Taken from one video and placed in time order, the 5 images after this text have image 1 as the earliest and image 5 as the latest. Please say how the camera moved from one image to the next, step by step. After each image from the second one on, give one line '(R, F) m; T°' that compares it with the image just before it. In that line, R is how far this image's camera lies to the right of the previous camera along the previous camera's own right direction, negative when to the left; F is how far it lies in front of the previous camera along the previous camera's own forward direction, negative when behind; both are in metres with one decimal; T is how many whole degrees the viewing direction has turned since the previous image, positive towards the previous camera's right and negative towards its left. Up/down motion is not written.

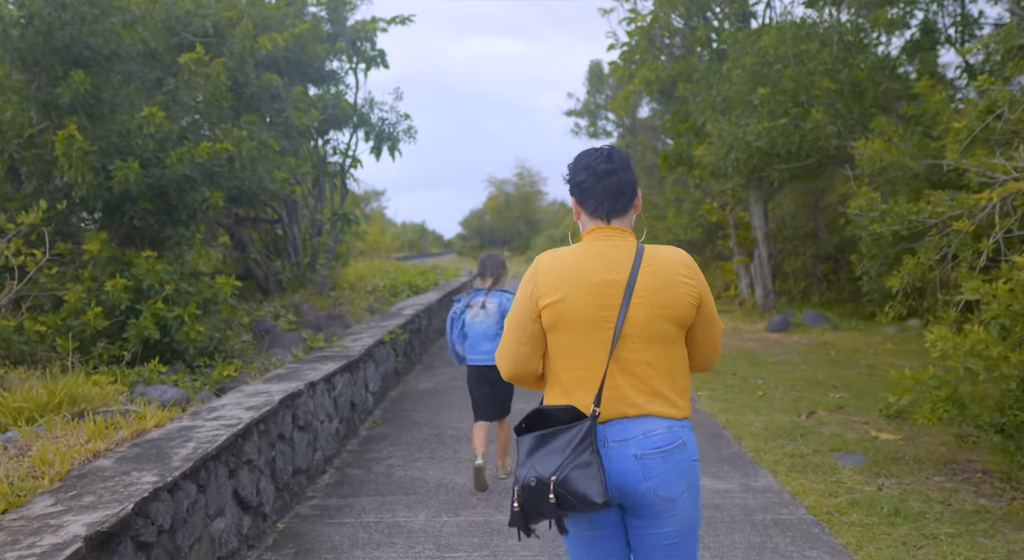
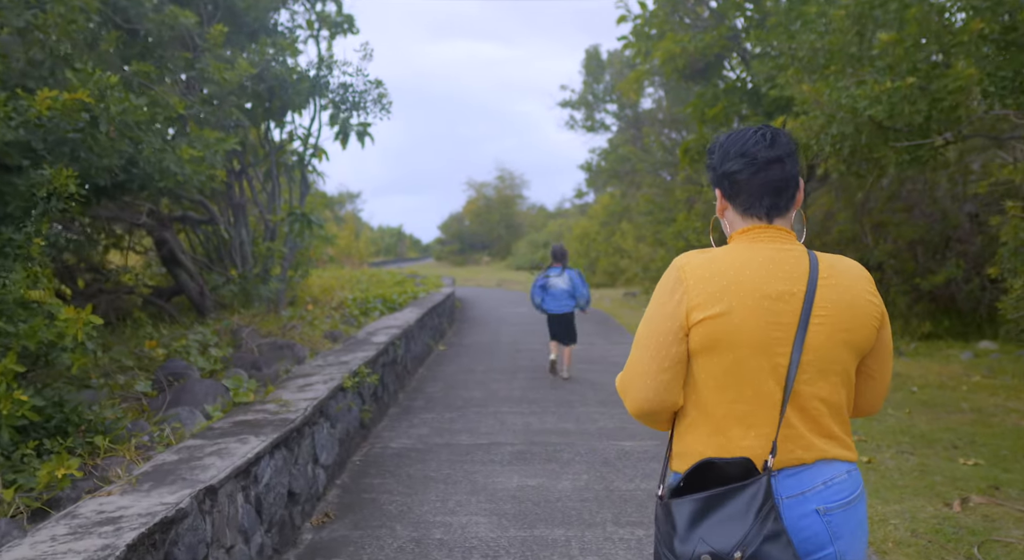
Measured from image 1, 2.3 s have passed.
(-0.2, +2.2) m; +2°
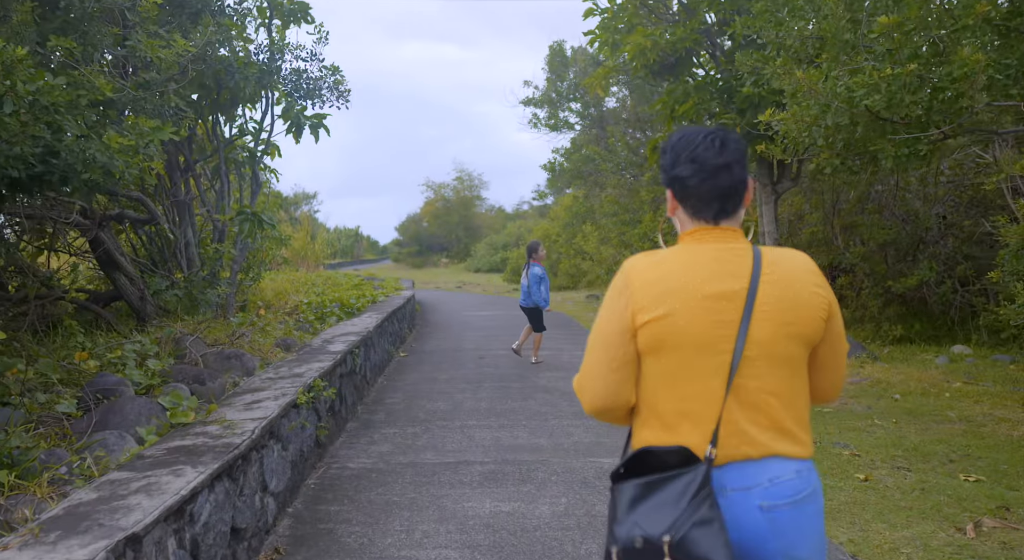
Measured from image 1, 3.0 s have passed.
(-0.1, +0.5) m; +3°
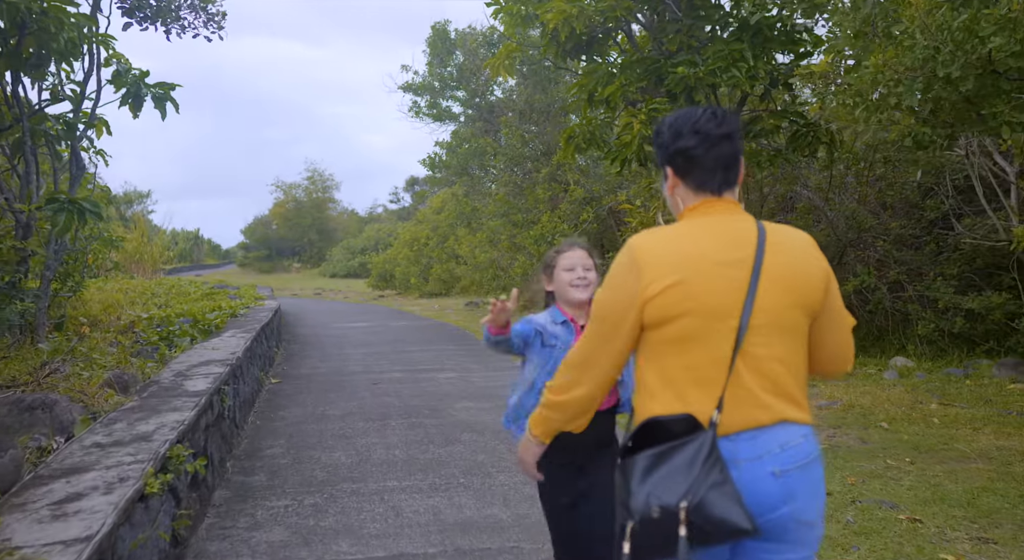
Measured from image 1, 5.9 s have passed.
(-0.5, +1.8) m; +11°
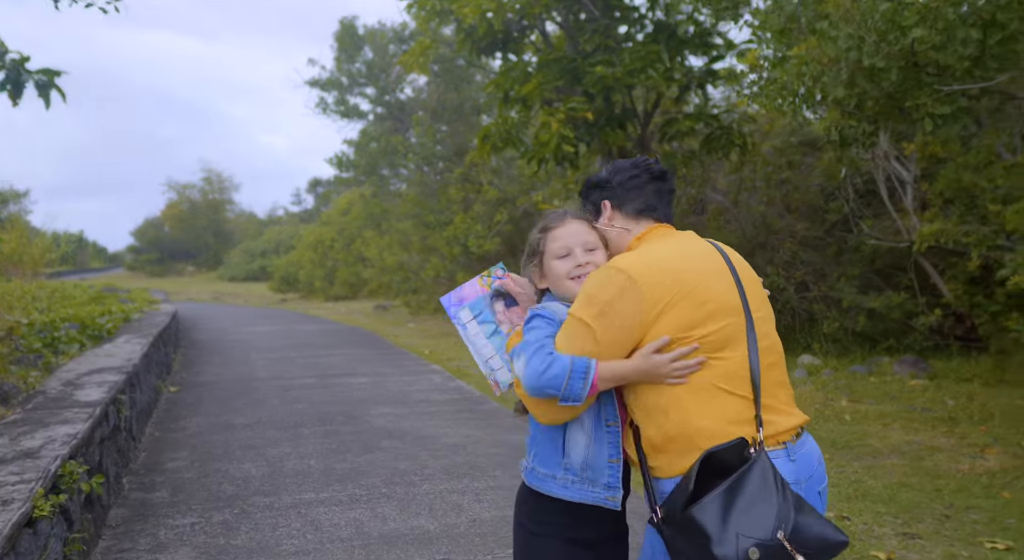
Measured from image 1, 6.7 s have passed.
(-0.1, +0.2) m; +7°
